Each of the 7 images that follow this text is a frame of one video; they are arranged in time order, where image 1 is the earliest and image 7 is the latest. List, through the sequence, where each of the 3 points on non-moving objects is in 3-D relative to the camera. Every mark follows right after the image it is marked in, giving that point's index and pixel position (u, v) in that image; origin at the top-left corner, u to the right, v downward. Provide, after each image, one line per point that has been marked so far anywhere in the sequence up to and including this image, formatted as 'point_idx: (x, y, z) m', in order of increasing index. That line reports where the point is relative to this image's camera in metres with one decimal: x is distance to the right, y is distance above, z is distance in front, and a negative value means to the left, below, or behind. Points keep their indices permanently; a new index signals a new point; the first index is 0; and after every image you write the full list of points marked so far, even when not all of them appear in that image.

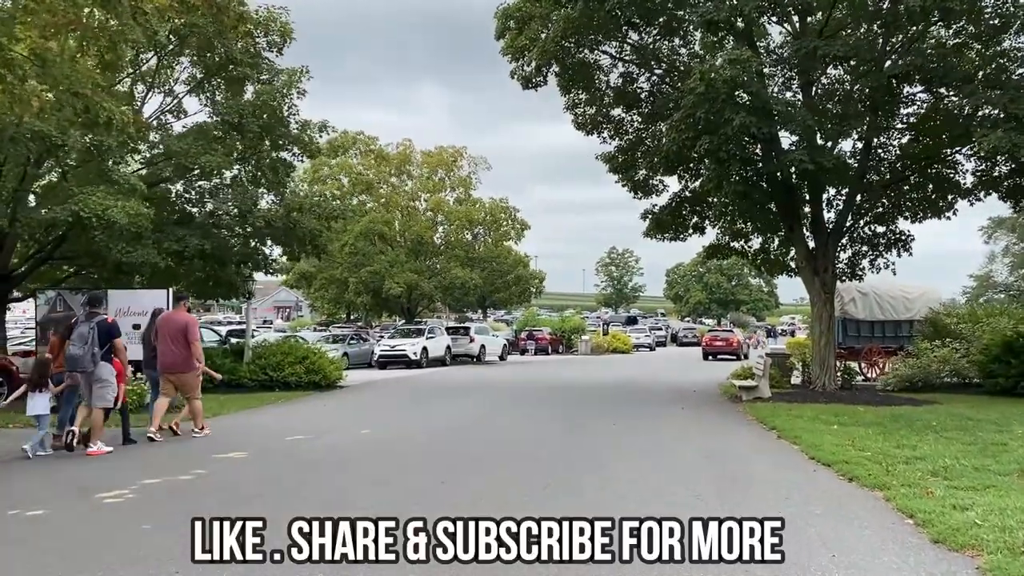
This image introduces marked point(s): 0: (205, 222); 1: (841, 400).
0: (-6.4, +1.4, +18.7) m
1: (+6.2, -2.1, +17.1) m
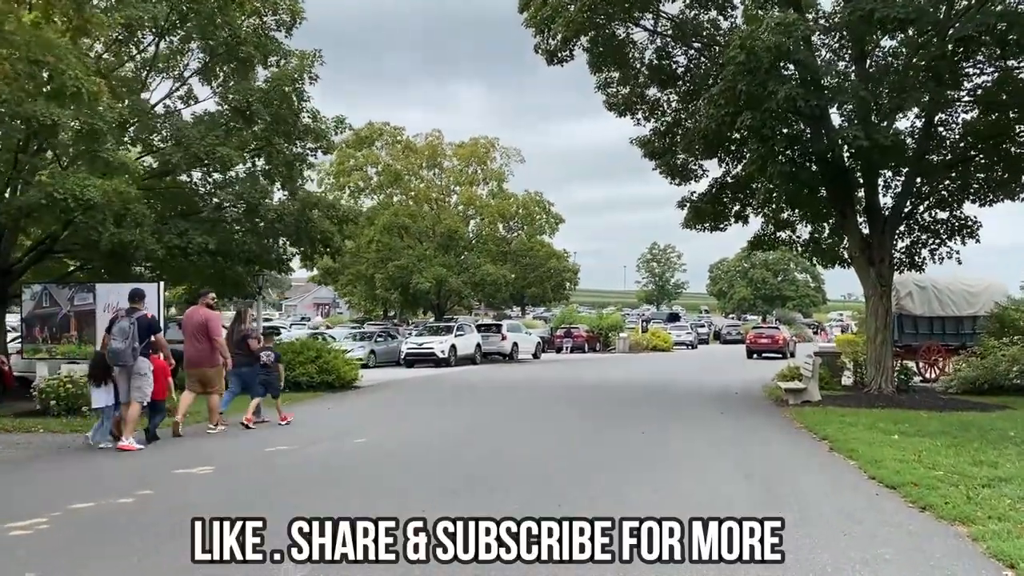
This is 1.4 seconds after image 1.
0: (-6.0, +1.5, +17.6) m
1: (+6.6, -2.0, +15.4) m
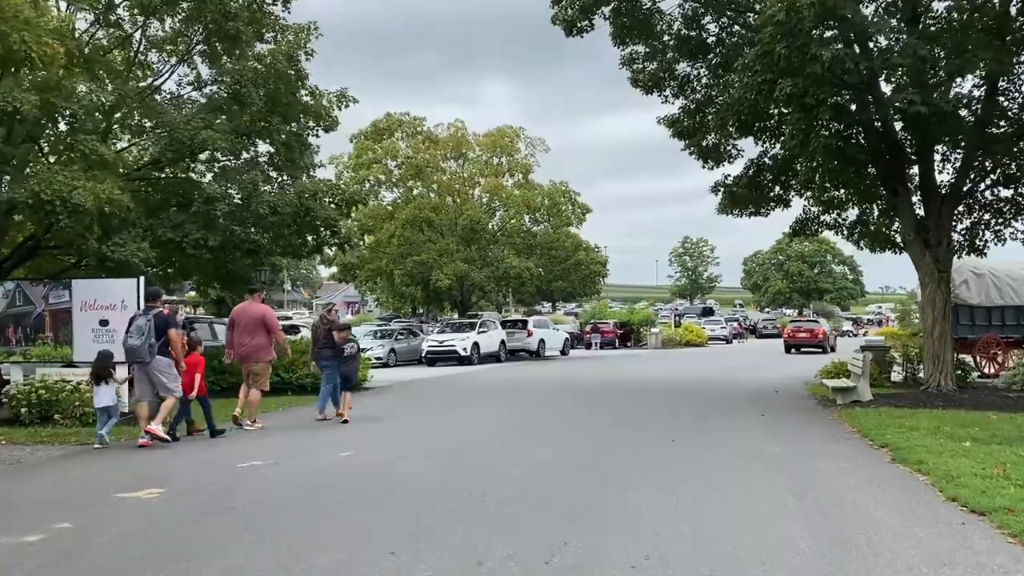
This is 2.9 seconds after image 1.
0: (-5.7, +1.6, +16.4) m
1: (+6.9, -1.8, +13.8) m
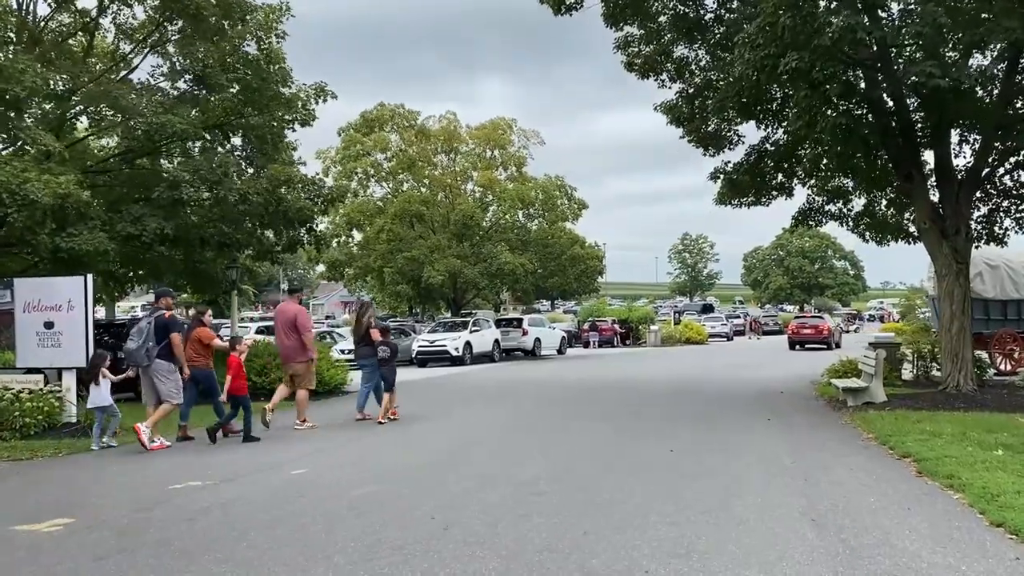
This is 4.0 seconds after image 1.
0: (-5.9, +1.6, +15.3) m
1: (+6.6, -1.7, +12.7) m
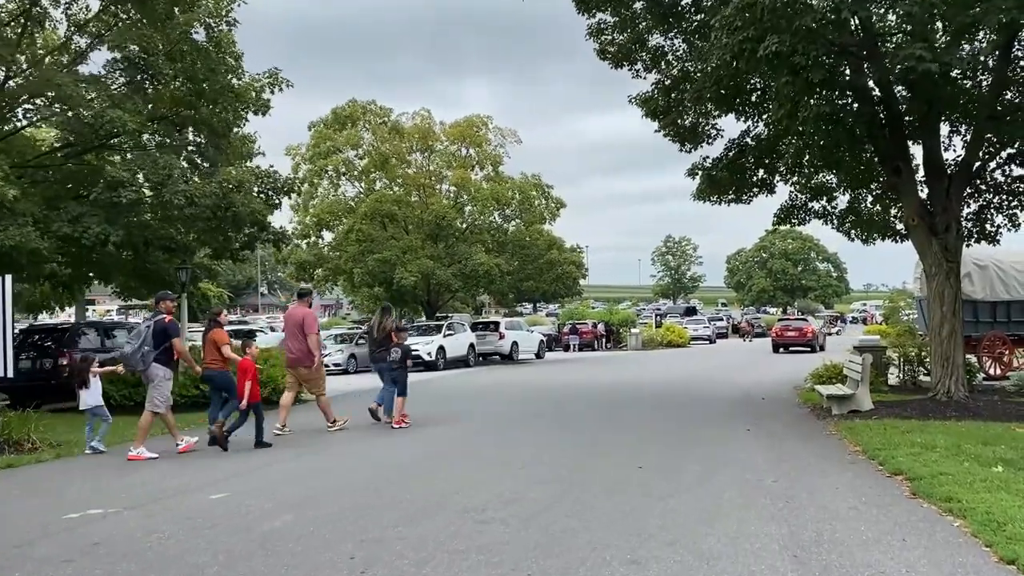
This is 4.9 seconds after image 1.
0: (-6.5, +1.6, +14.3) m
1: (+6.1, -1.7, +11.9) m
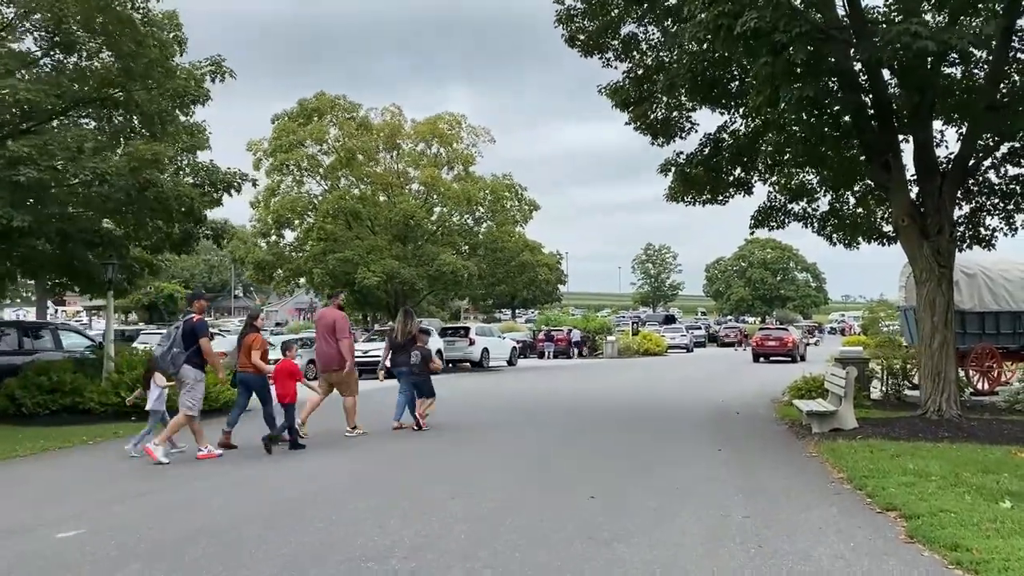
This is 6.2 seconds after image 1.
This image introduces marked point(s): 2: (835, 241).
0: (-7.1, +1.7, +13.0) m
1: (+5.5, -1.8, +10.8) m
2: (+5.6, +0.8, +15.6) m
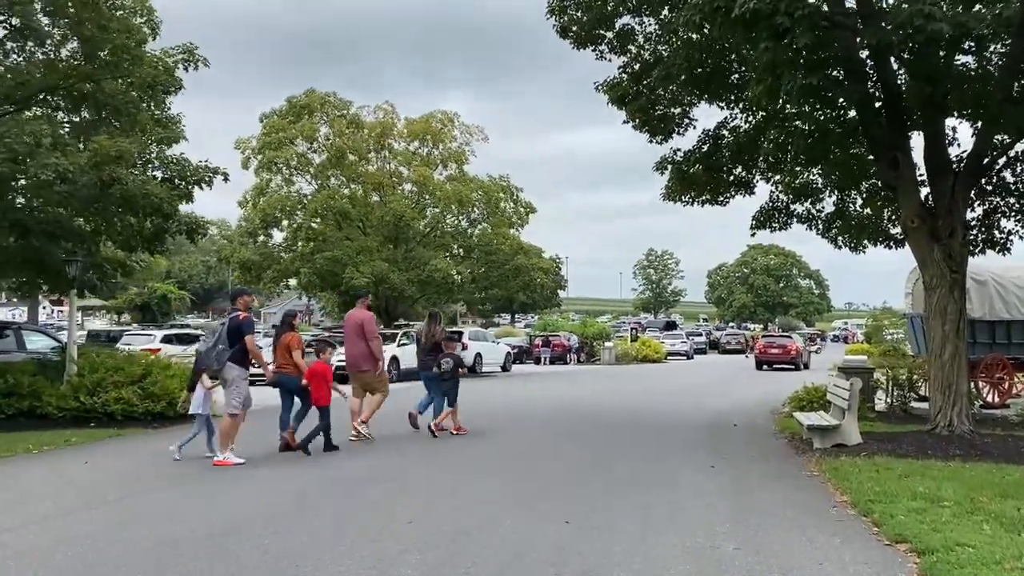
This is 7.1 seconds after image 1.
0: (-7.3, +1.7, +12.2) m
1: (+5.3, -1.8, +10.0) m
2: (+5.4, +0.7, +14.9) m
